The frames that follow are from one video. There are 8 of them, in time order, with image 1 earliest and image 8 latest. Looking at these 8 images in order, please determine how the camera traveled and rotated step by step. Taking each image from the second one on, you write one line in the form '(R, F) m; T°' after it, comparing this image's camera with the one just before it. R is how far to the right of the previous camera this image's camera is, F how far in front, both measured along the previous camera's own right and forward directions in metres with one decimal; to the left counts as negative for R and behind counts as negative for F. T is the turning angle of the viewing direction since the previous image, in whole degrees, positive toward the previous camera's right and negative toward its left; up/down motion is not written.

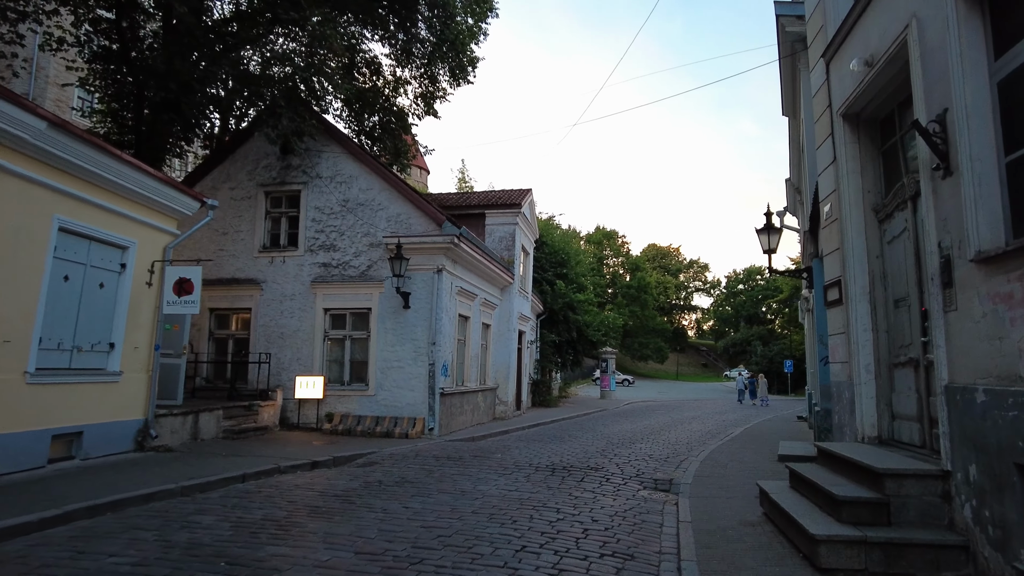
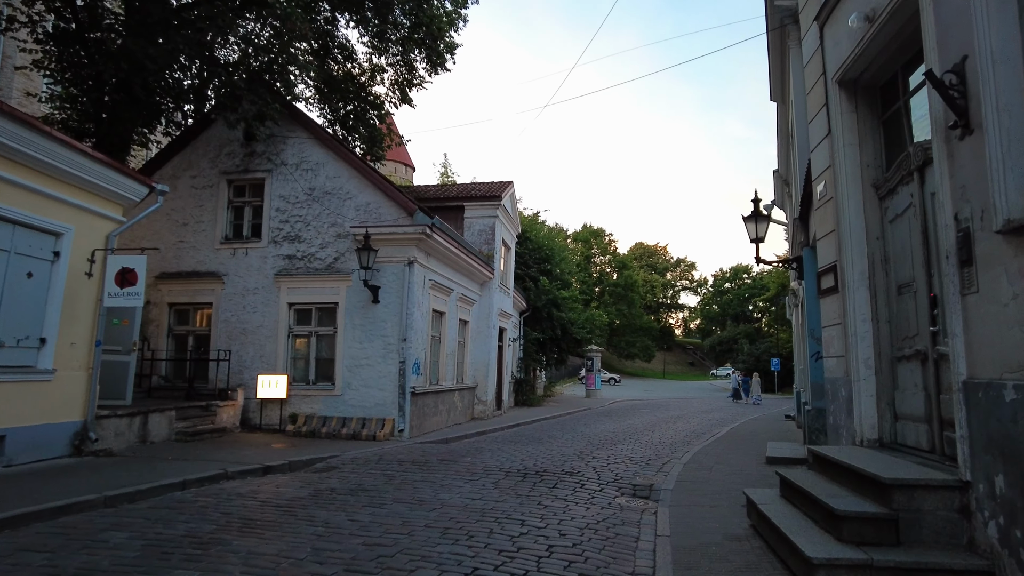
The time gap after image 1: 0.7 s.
(+0.3, +0.7) m; +1°
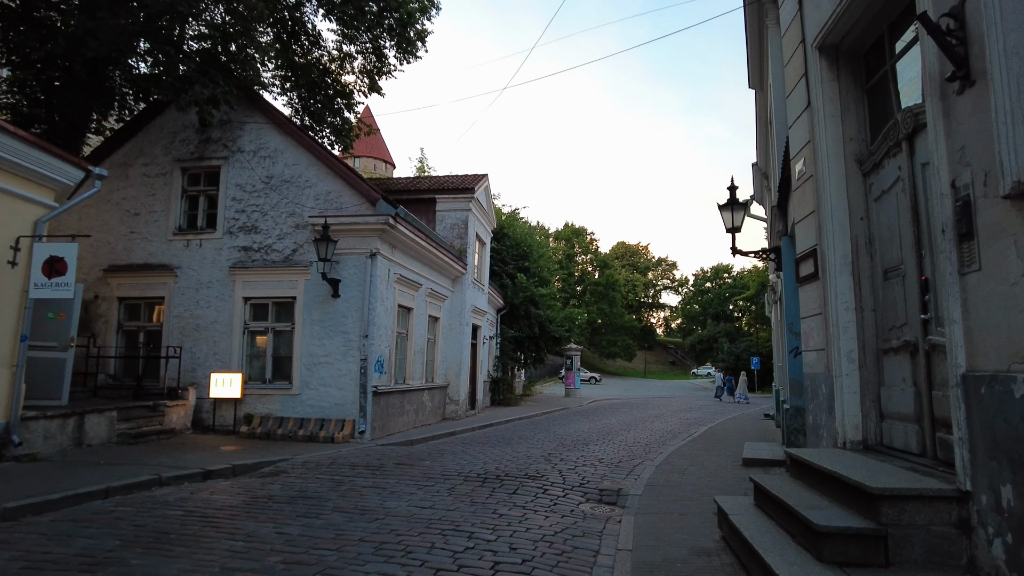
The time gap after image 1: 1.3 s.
(+0.3, +0.6) m; +1°
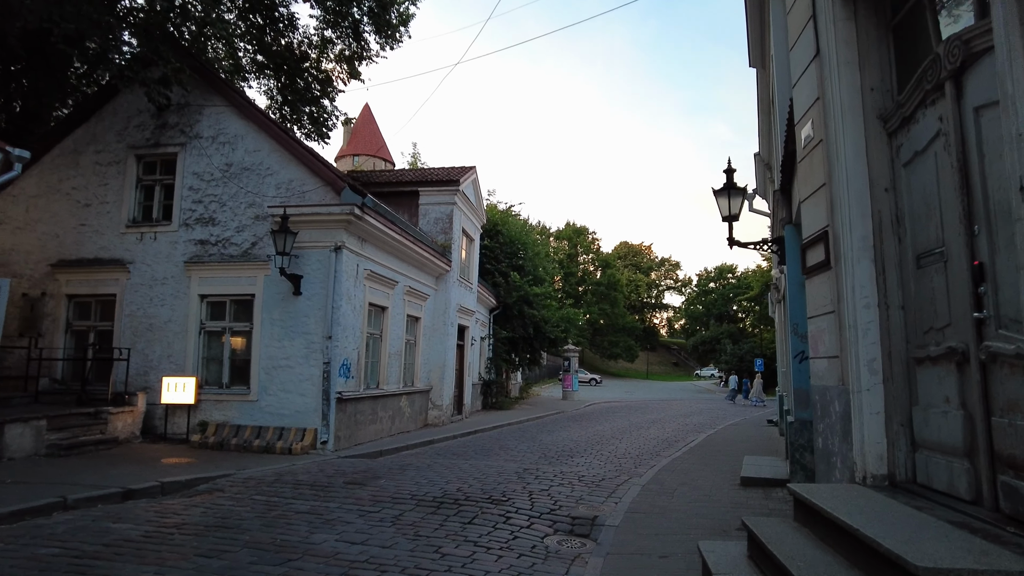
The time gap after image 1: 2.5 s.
(+0.5, +1.1) m; 0°
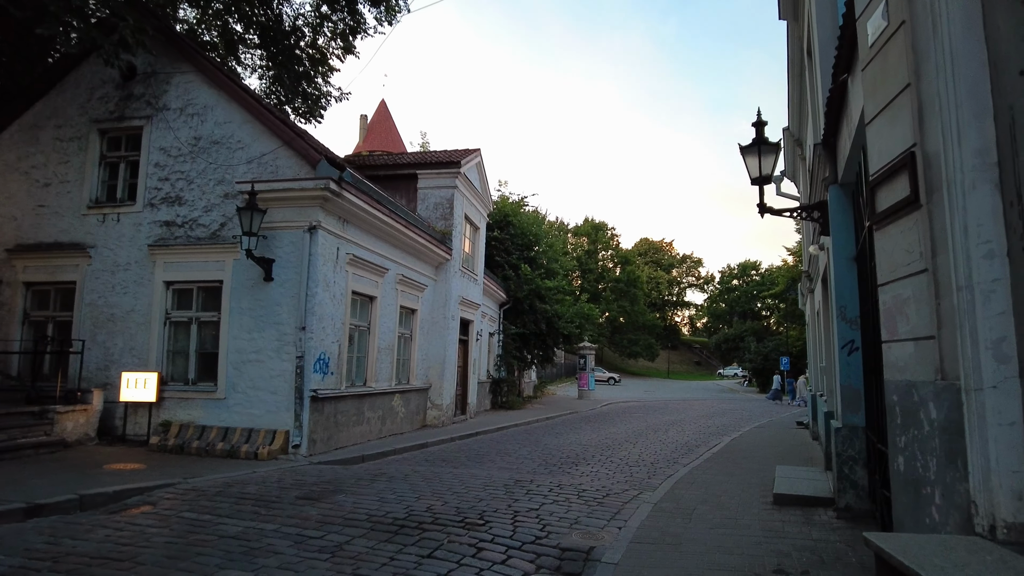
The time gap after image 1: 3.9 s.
(+0.4, +1.4) m; -2°
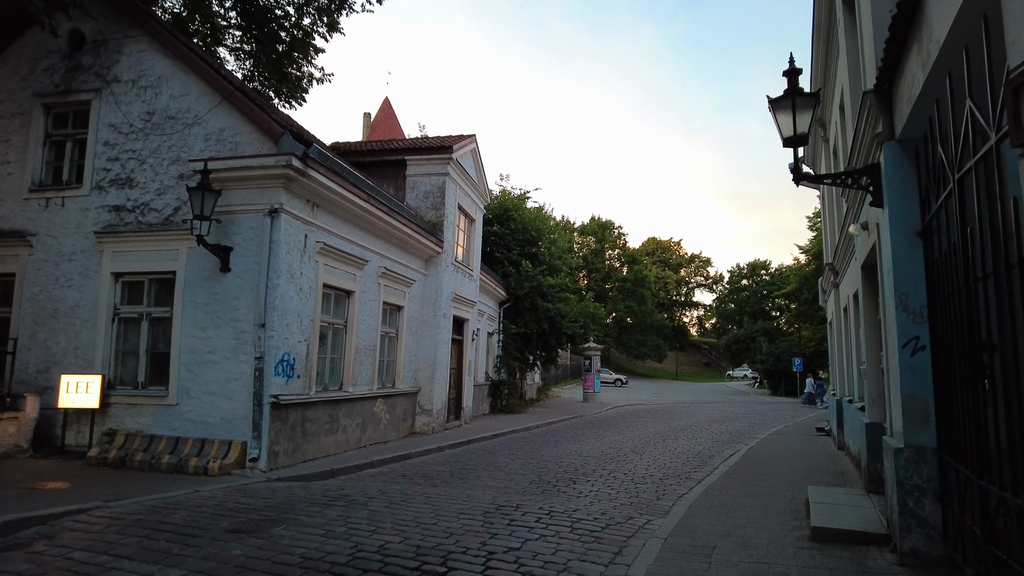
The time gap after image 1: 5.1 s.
(+0.3, +1.3) m; -1°
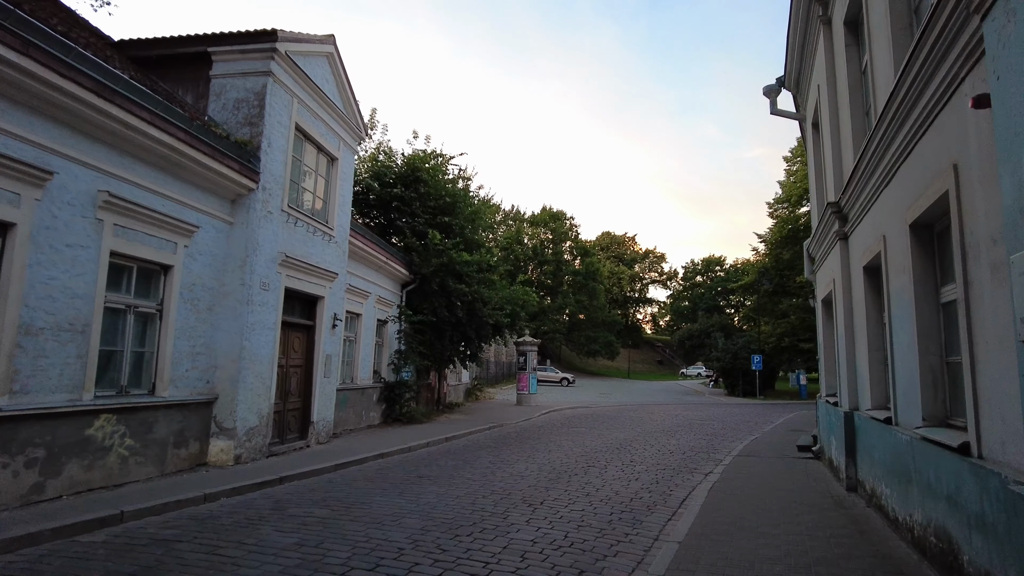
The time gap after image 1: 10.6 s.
(-0.5, -0.1) m; +2°
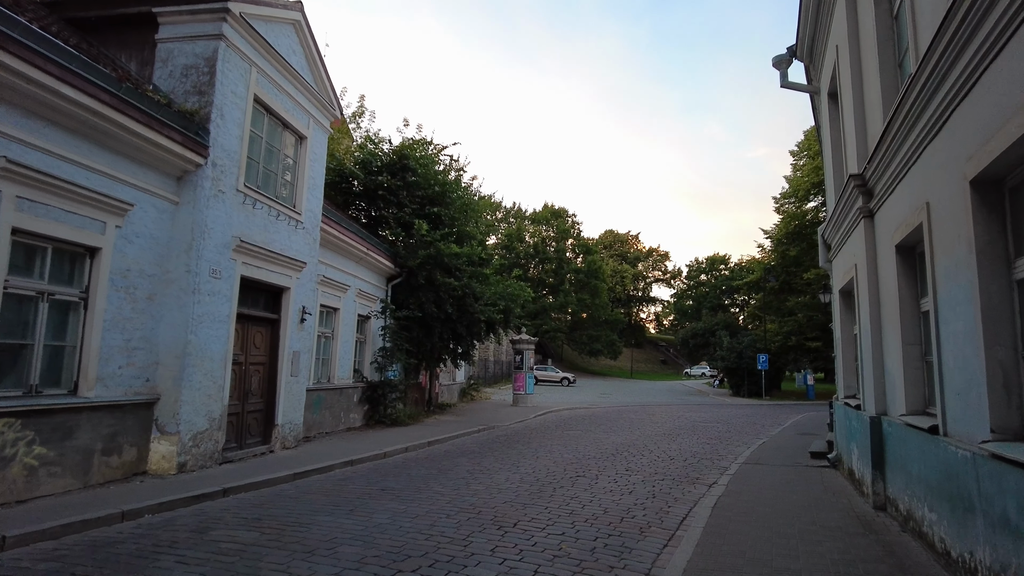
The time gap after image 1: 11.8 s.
(+0.4, +1.3) m; 0°
